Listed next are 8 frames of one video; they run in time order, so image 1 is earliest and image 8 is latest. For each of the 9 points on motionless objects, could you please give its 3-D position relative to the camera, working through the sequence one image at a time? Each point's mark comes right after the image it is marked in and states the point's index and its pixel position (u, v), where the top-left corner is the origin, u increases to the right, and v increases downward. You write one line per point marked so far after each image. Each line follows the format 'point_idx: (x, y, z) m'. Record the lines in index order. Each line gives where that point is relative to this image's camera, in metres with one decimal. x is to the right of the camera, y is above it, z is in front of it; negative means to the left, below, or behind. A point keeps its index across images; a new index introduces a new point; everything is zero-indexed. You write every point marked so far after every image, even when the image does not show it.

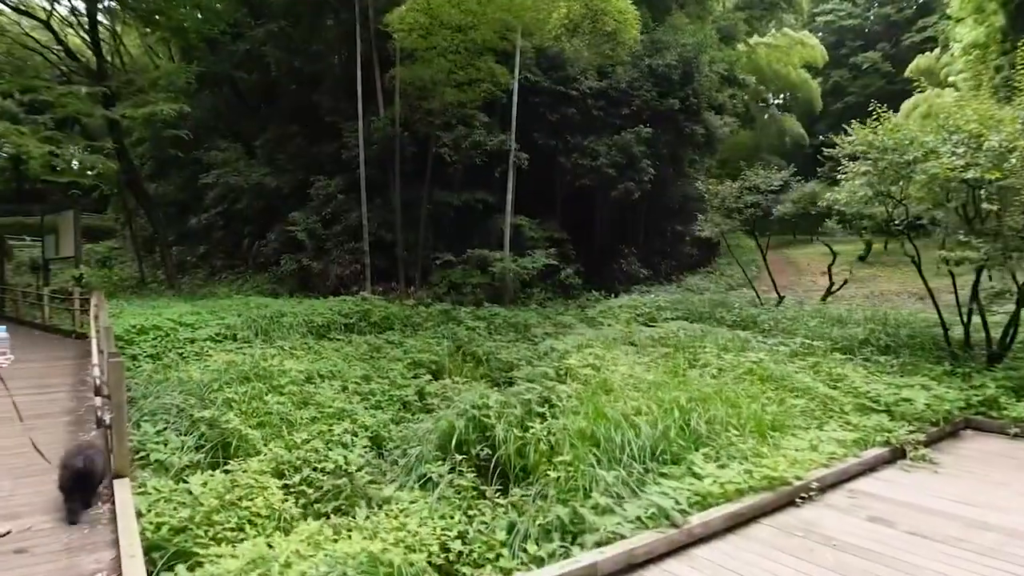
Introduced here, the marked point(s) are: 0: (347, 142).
0: (-5.2, +4.6, +15.0) m
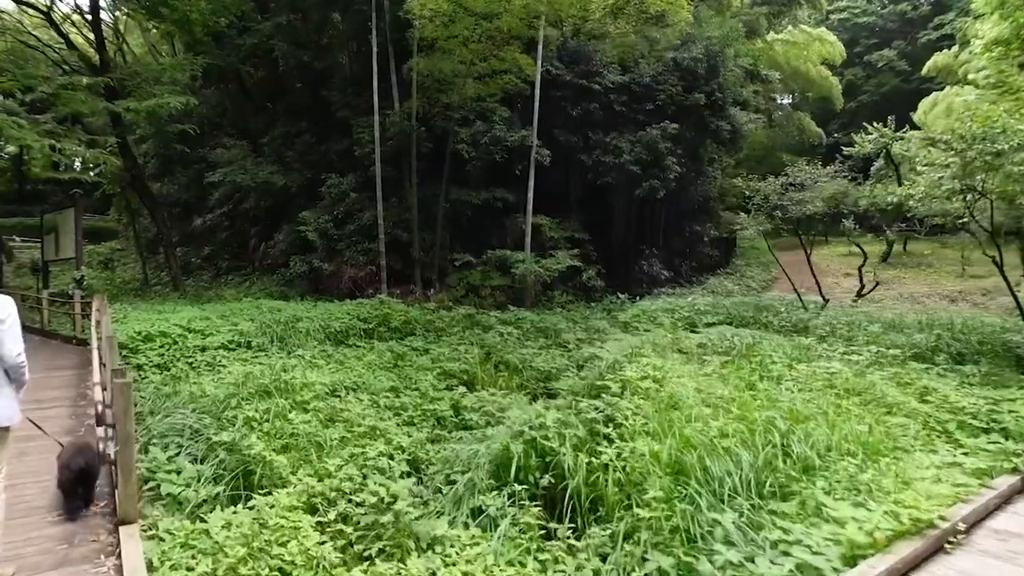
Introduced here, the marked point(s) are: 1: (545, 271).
0: (-4.6, +4.5, +14.4) m
1: (+0.9, +0.5, +13.6) m
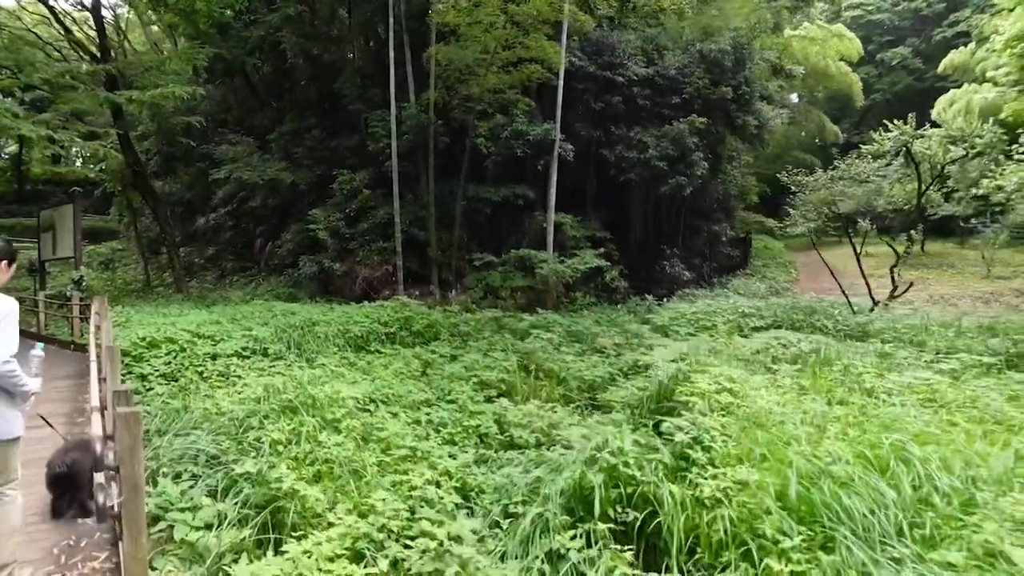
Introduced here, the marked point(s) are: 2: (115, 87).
0: (-4.0, +4.4, +13.7) m
1: (+1.5, +0.5, +12.8) m
2: (-12.3, +6.2, +14.9) m
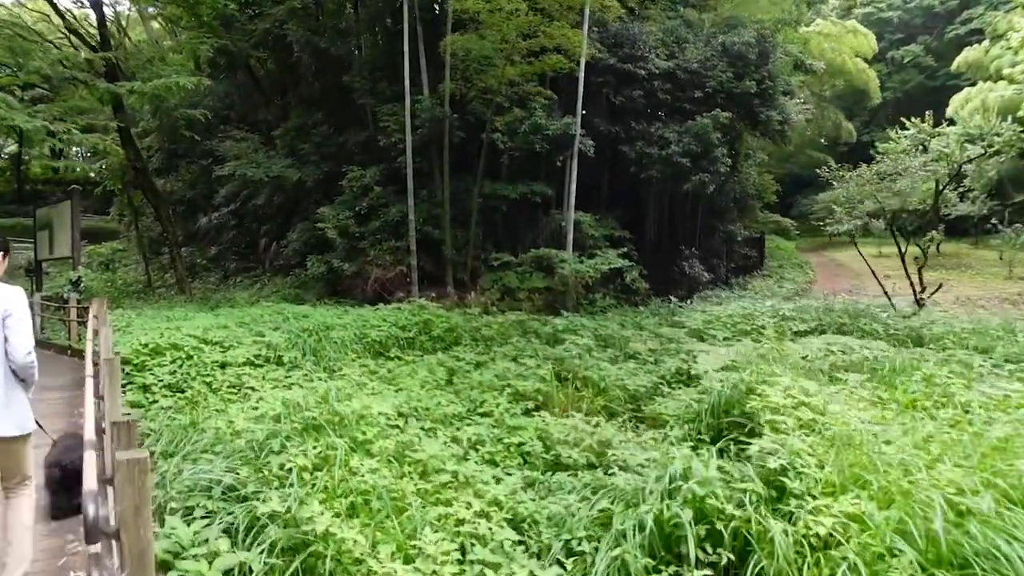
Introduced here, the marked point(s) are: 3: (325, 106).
0: (-3.5, +4.4, +13.1) m
1: (+2.0, +0.4, +12.3) m
2: (-11.9, +6.2, +14.3) m
3: (-6.5, +6.3, +16.7) m
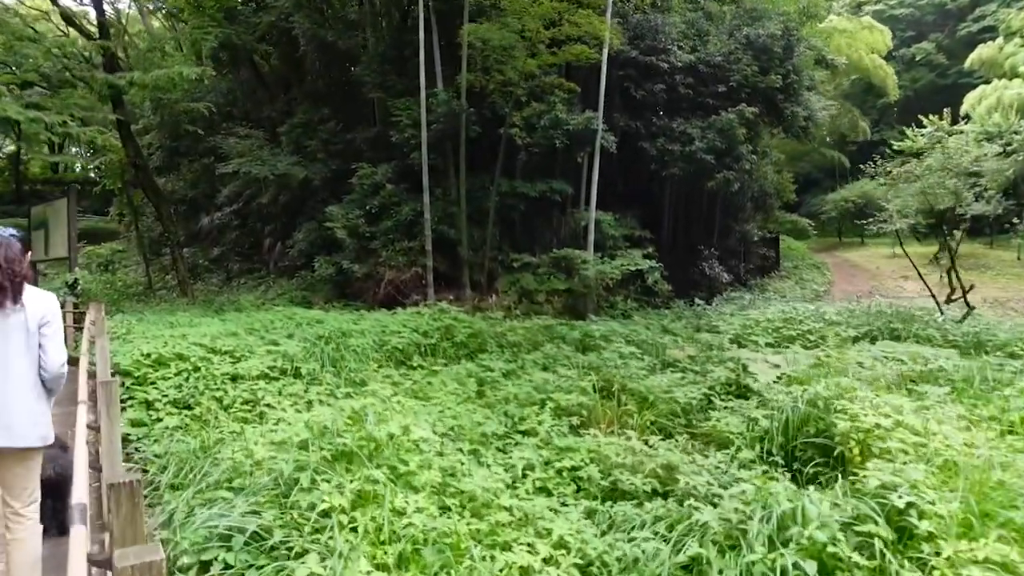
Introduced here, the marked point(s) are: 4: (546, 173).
0: (-3.0, +4.4, +12.5) m
1: (+2.5, +0.4, +11.7) m
2: (-11.4, +6.1, +13.7) m
3: (-6.0, +6.3, +16.1) m
4: (+0.9, +3.1, +12.9) m
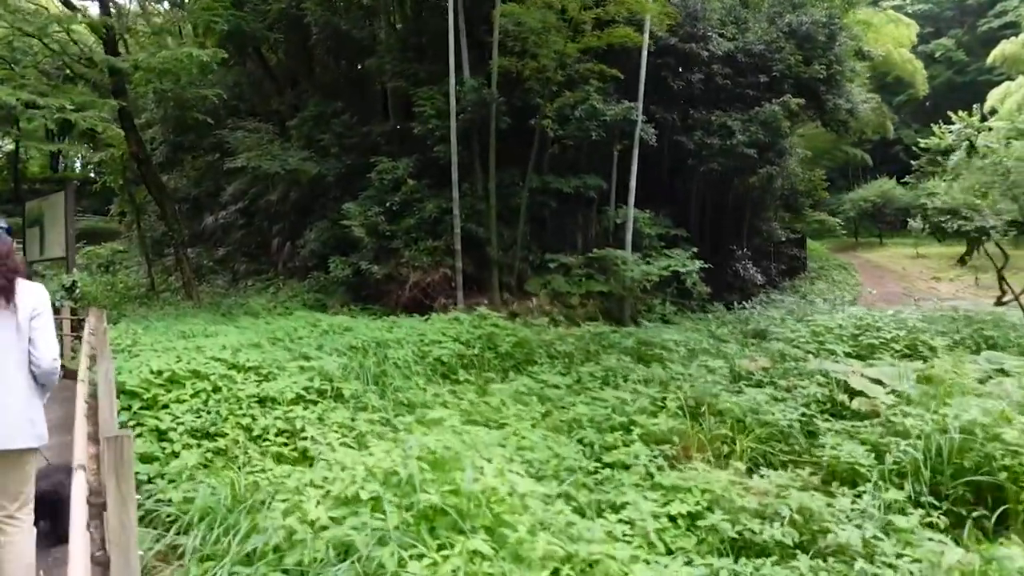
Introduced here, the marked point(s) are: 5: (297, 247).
0: (-2.3, +4.3, +11.7) m
1: (+3.3, +0.3, +10.8) m
2: (-10.6, +6.1, +12.9) m
3: (-5.3, +6.2, +15.3) m
4: (+1.7, +3.0, +12.0) m
5: (-6.8, +1.3, +15.2) m
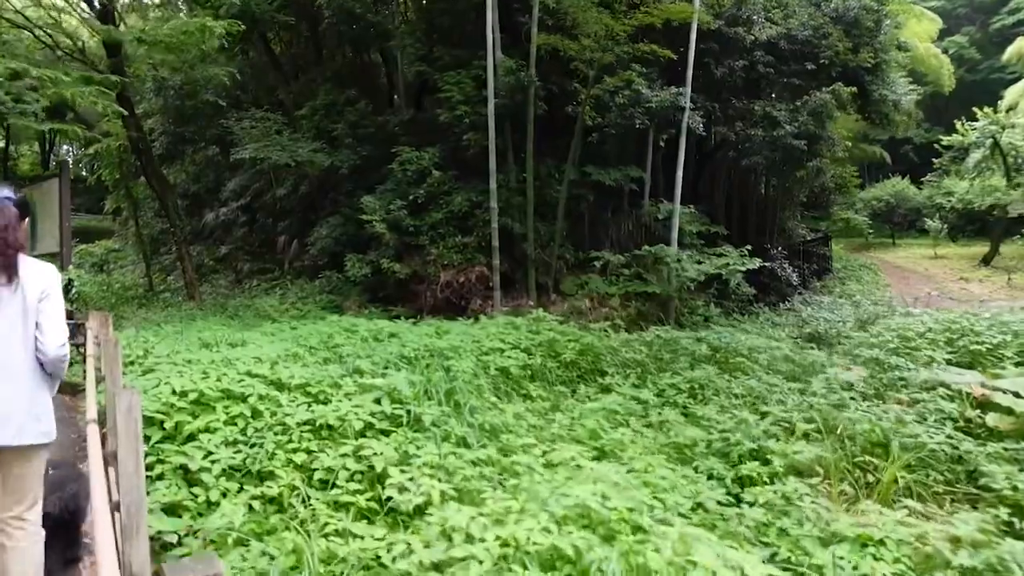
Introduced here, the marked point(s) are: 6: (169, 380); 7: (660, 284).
0: (-1.5, +4.3, +10.8) m
1: (+4.1, +0.3, +10.0) m
2: (-9.8, +6.1, +11.8) m
3: (-4.5, +6.2, +14.3) m
4: (+2.5, +3.0, +11.2) m
5: (-6.1, +1.3, +14.2) m
6: (-2.8, -0.7, +3.9) m
7: (+3.1, +0.1, +10.1) m
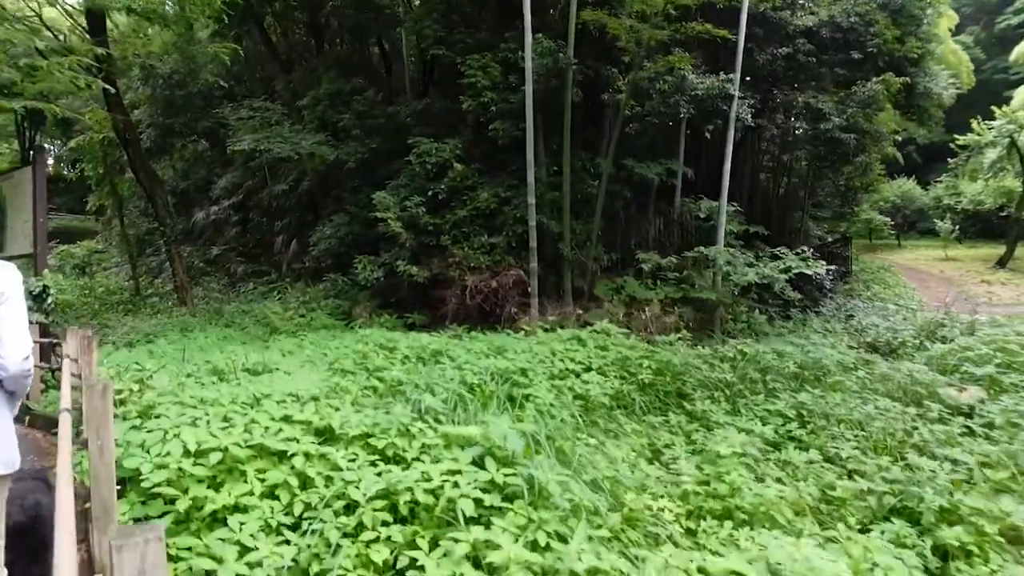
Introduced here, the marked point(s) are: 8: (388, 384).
0: (-0.8, +4.2, +9.8) m
1: (+4.7, +0.2, +9.1) m
2: (-9.2, +6.0, +10.7) m
3: (-4.0, +6.1, +13.3) m
4: (+3.1, +2.9, +10.2) m
5: (-5.5, +1.2, +13.1) m
6: (-2.0, -0.8, +2.8) m
7: (+3.8, 0.0, +9.2) m
8: (-1.0, -0.8, +3.8) m
